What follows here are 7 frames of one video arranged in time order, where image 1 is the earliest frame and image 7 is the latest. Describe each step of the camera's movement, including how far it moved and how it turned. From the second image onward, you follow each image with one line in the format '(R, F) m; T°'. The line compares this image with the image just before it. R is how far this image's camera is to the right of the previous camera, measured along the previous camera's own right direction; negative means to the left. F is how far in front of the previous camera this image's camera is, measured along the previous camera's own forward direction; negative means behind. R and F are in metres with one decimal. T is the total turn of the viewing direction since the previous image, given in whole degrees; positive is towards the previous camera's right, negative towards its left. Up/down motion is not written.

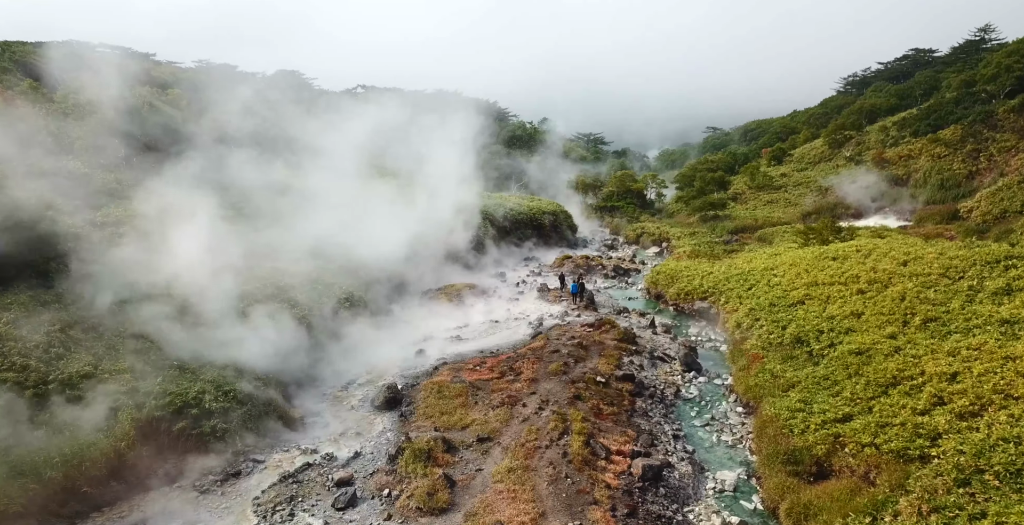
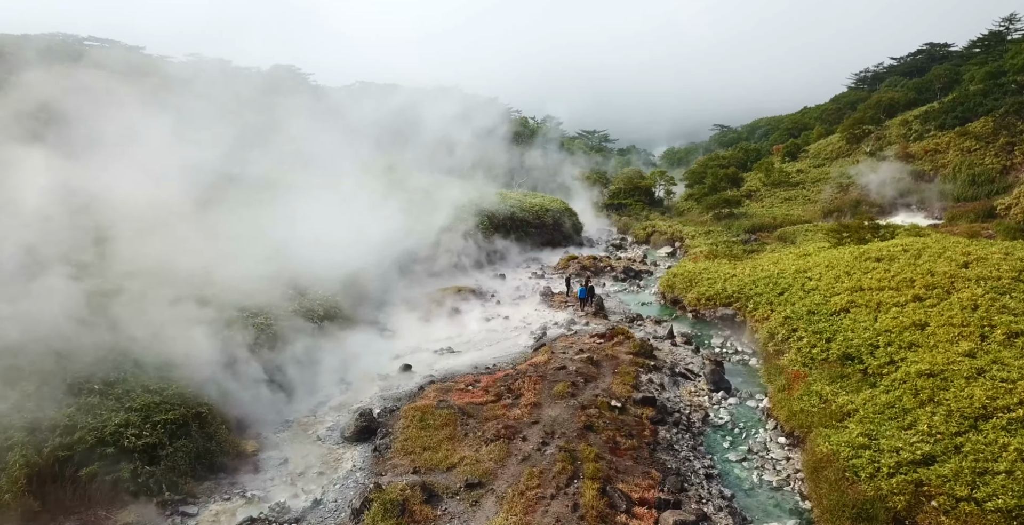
(+0.1, +2.9) m; 0°
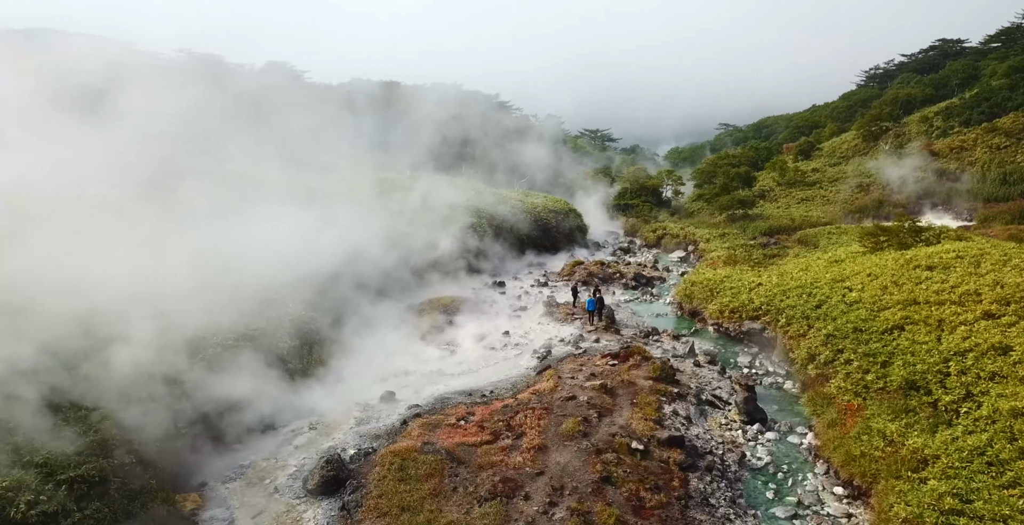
(0.0, +2.6) m; 0°
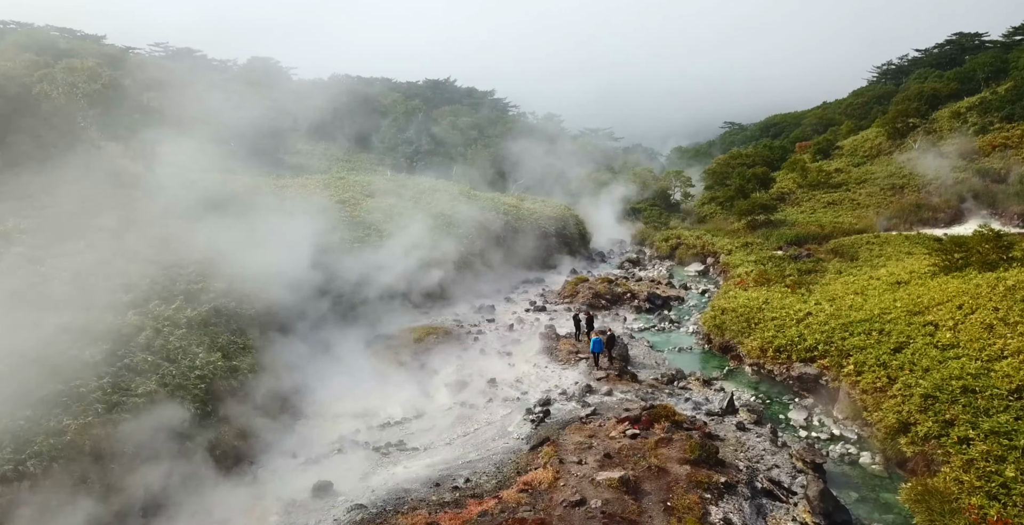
(+0.3, +4.5) m; 0°
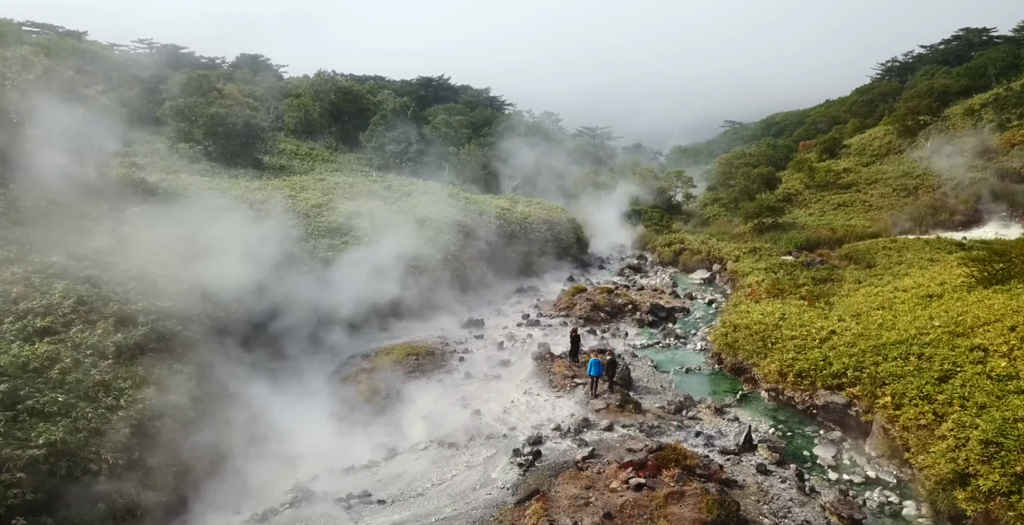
(+0.3, +2.0) m; 0°
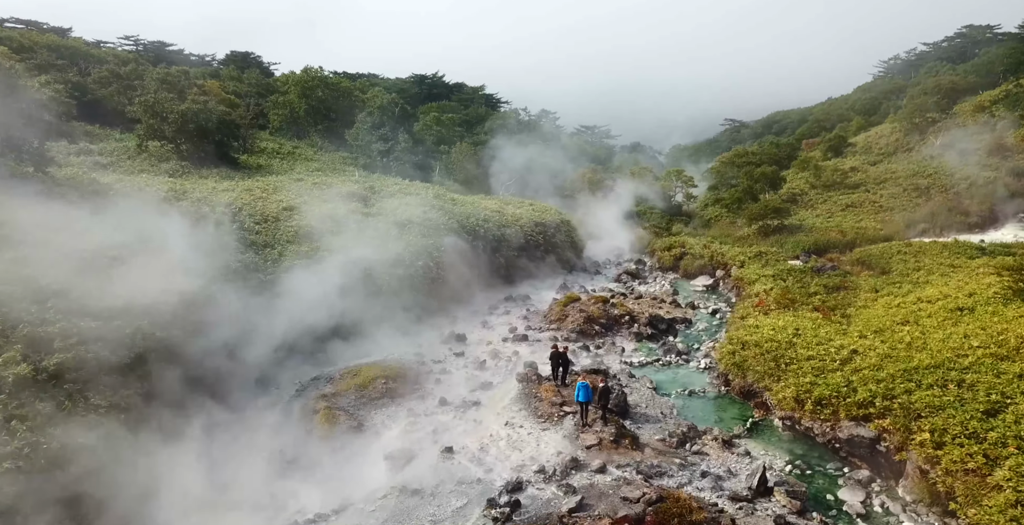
(+0.5, +1.9) m; 0°
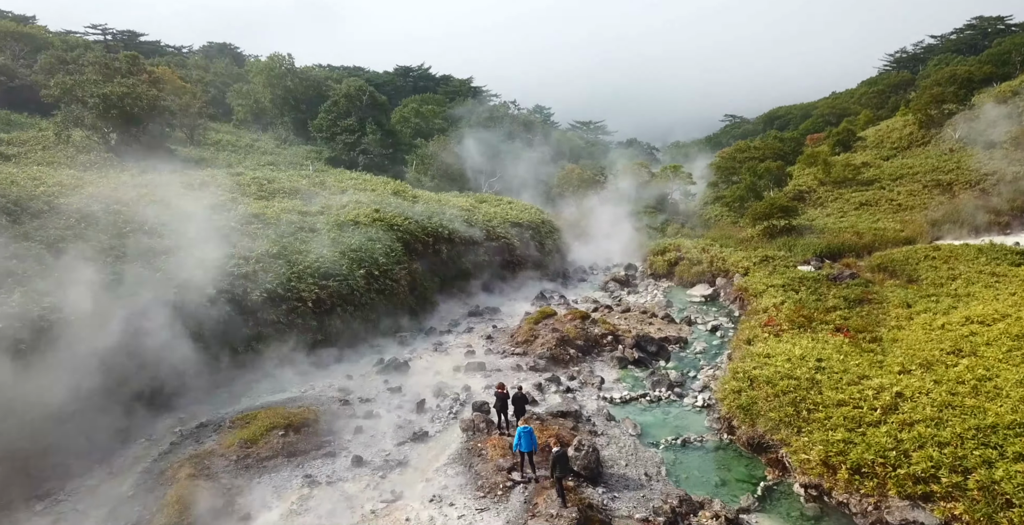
(+1.2, +3.5) m; 0°
